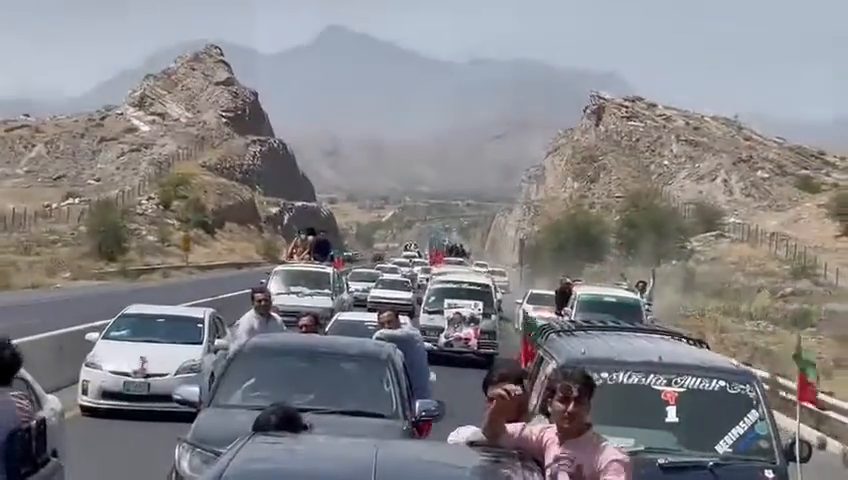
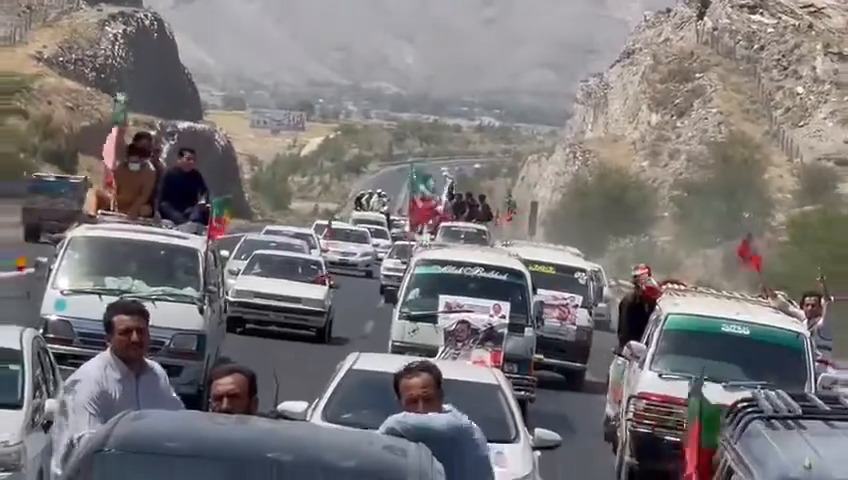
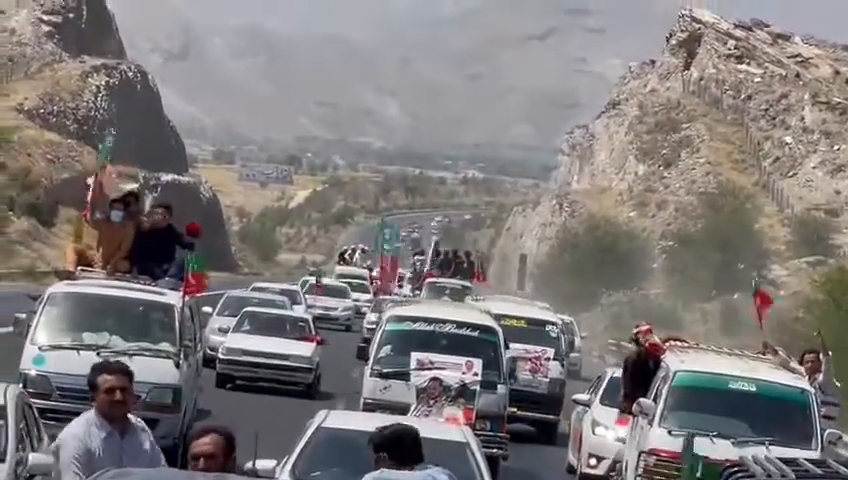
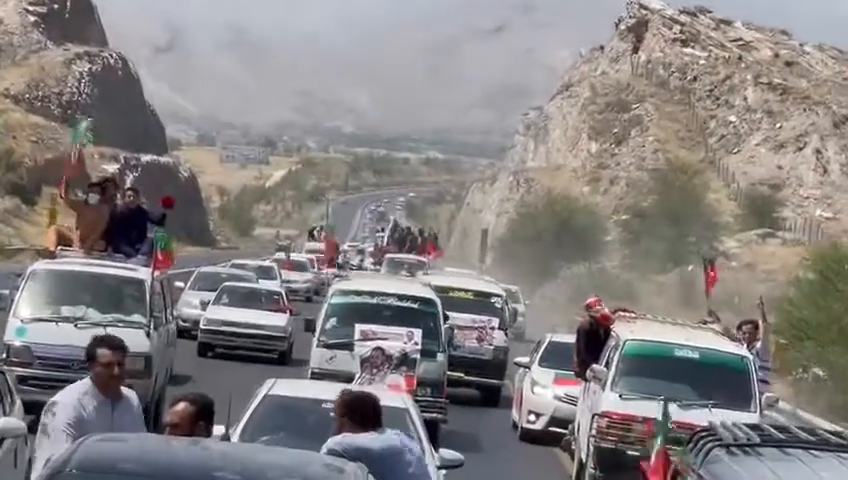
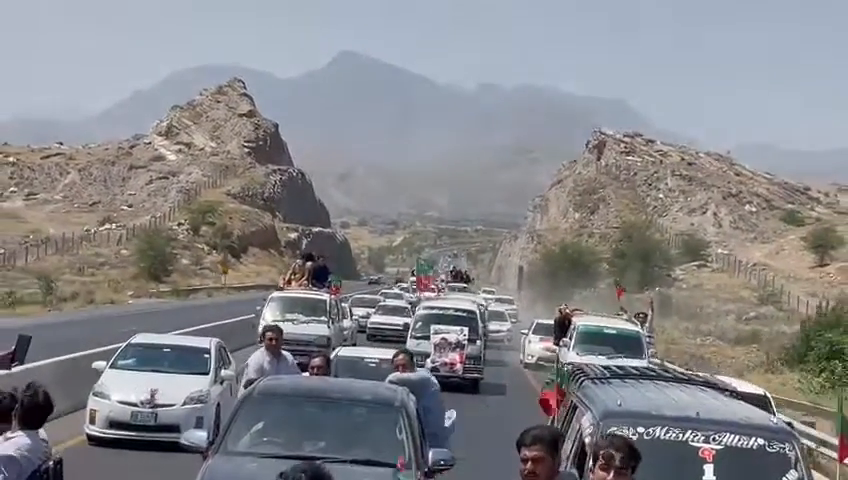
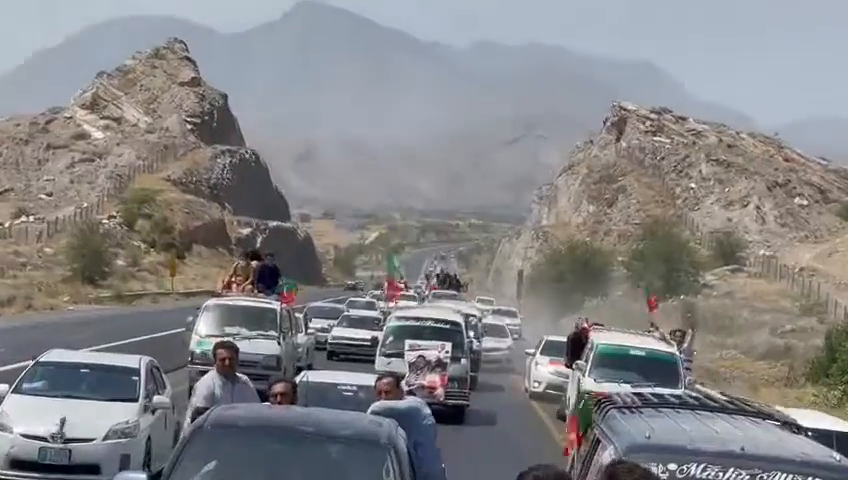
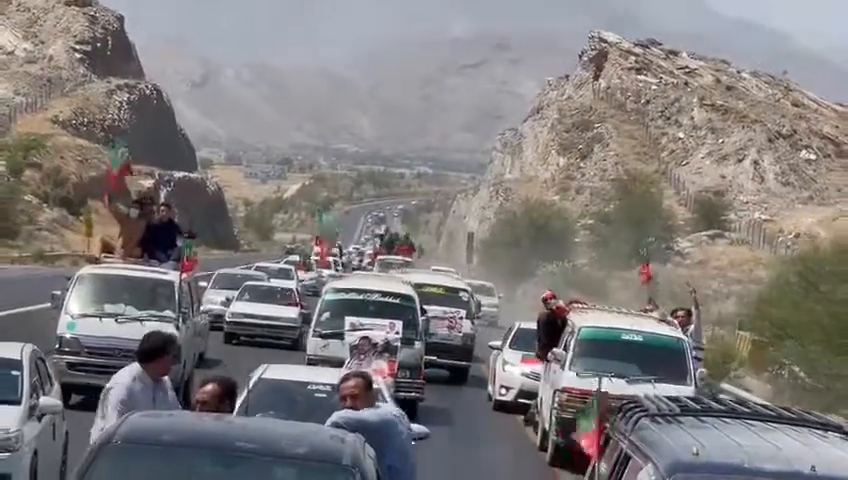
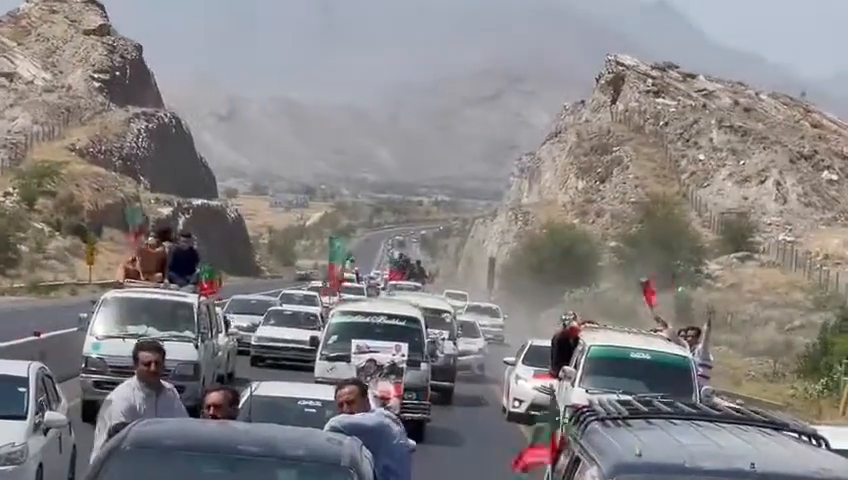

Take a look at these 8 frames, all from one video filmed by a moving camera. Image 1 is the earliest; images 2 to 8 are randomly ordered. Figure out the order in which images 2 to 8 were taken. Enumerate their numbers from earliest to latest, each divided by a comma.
5, 6, 8, 7, 4, 3, 2
